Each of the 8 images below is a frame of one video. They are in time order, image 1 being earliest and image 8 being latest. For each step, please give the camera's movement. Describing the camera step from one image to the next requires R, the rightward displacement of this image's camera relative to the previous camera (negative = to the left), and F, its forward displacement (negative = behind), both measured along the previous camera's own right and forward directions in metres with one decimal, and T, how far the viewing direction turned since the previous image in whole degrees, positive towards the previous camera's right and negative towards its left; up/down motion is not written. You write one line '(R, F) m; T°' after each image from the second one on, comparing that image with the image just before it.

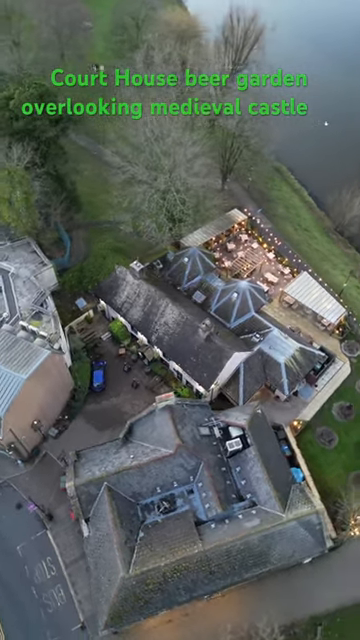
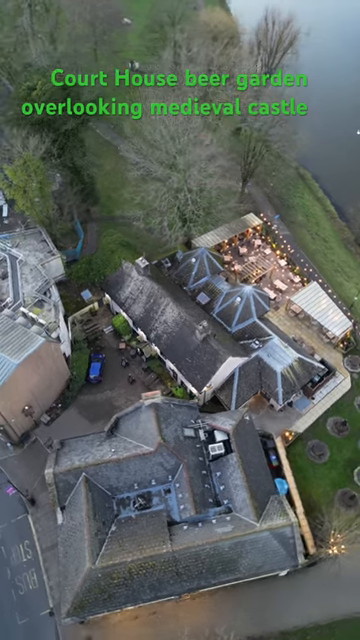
(+2.8, +0.1) m; -3°
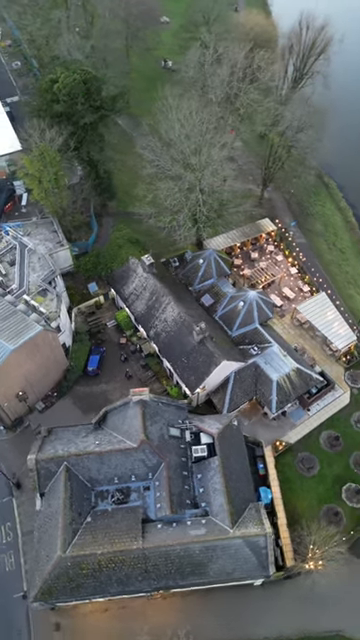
(+2.6, 0.0) m; -3°
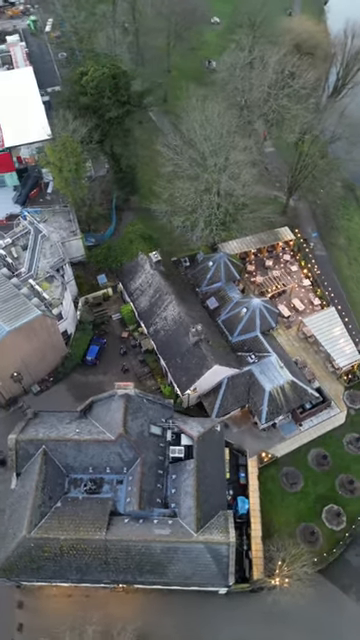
(+3.5, +0.1) m; -4°
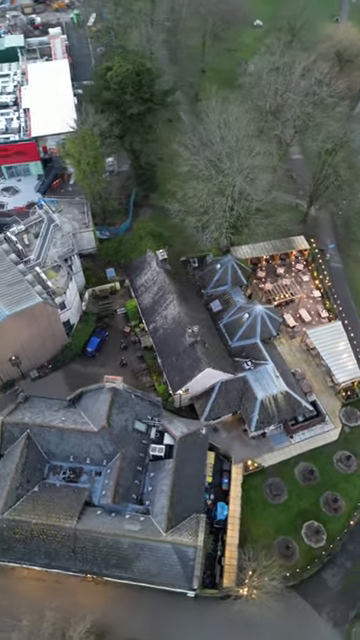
(+3.0, +0.1) m; -4°
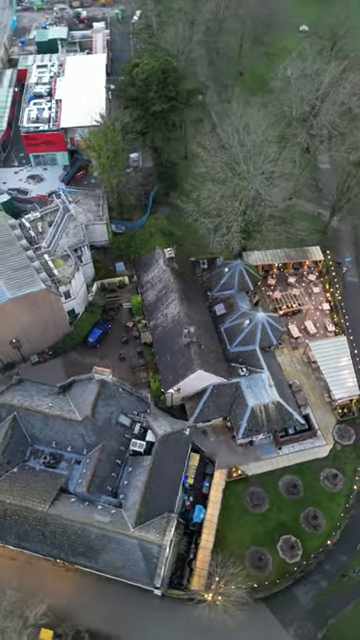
(+3.2, 0.0) m; -4°
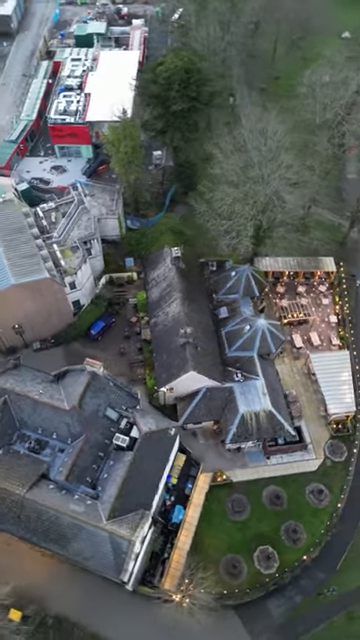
(+2.9, +0.1) m; -4°
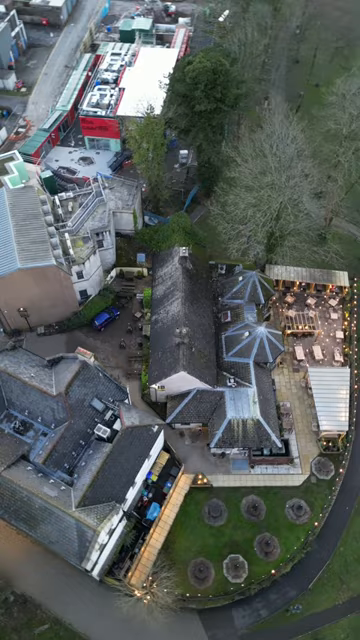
(+3.4, +0.1) m; -4°
